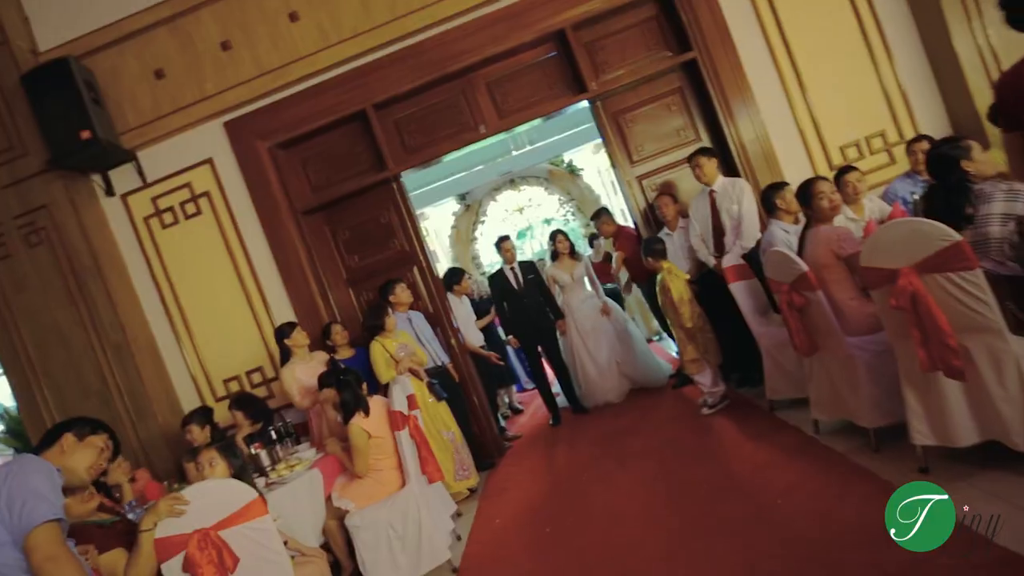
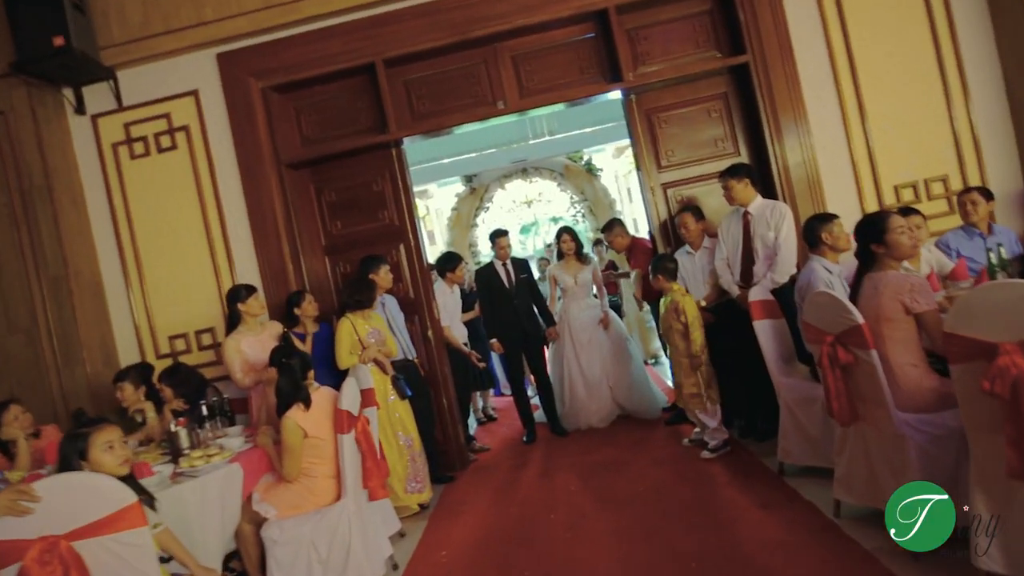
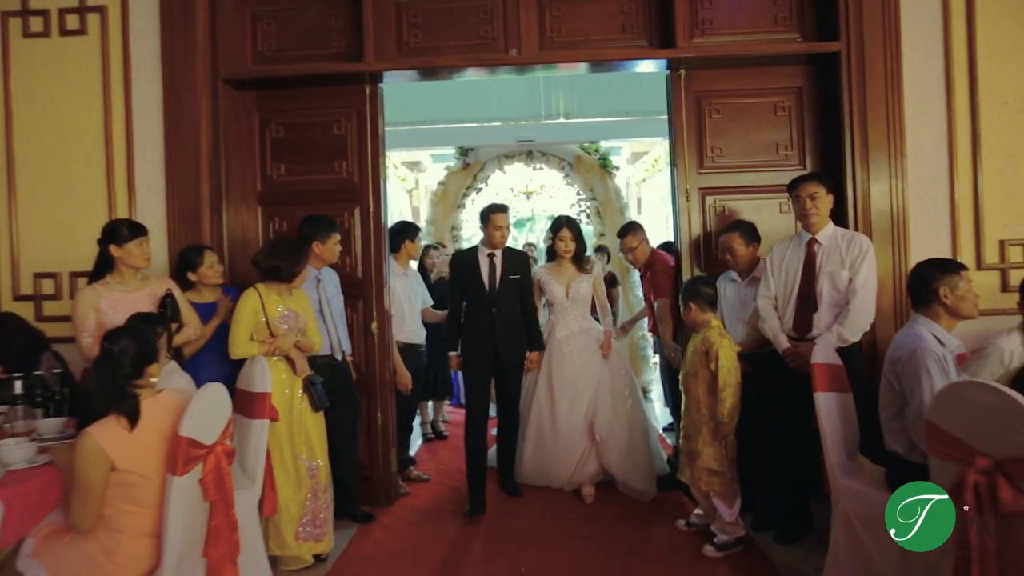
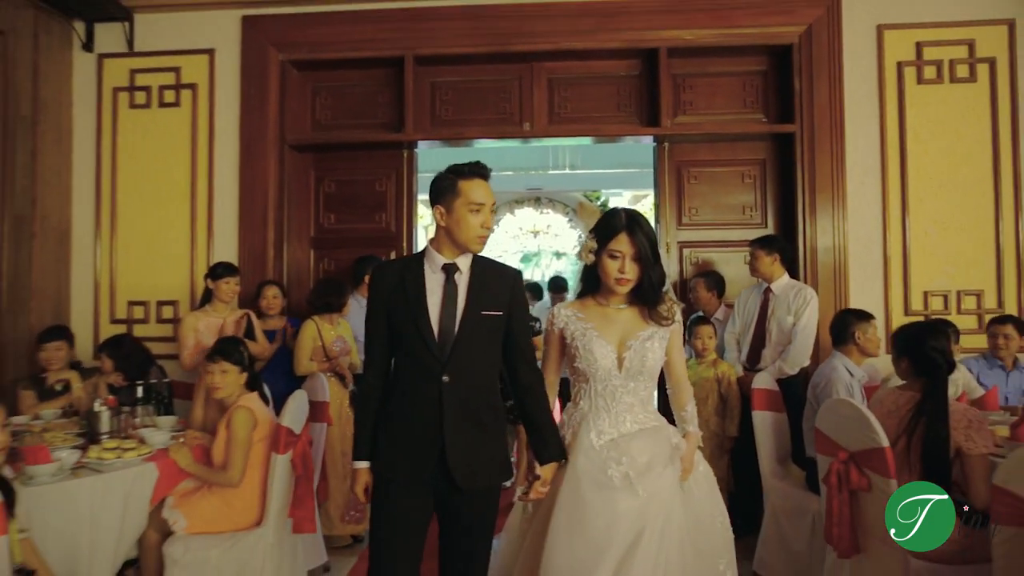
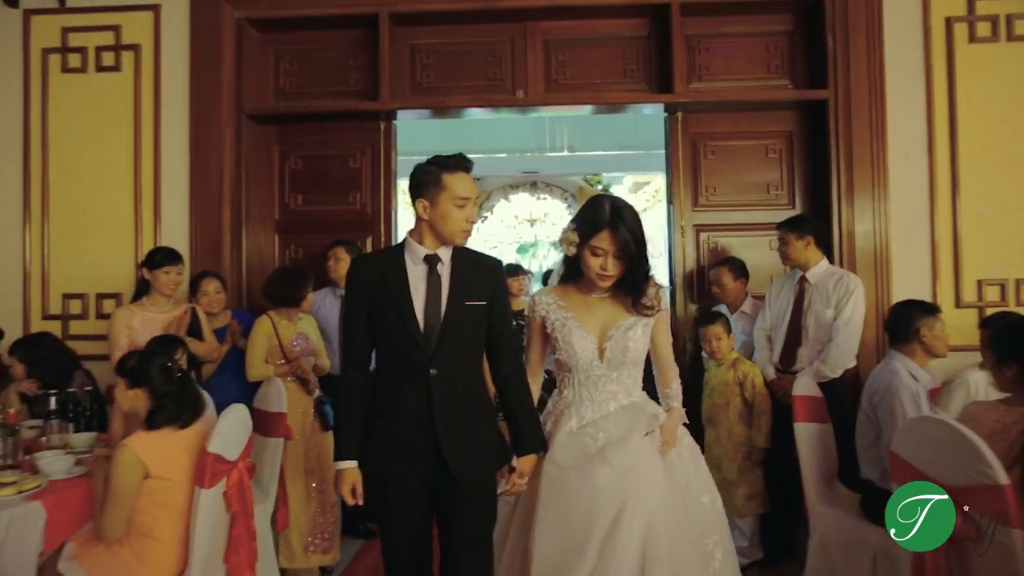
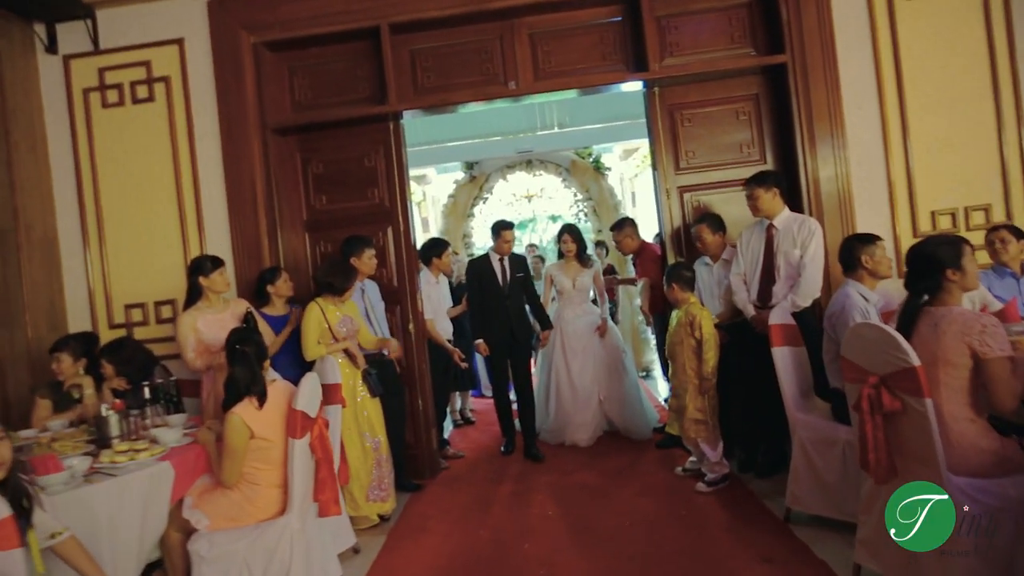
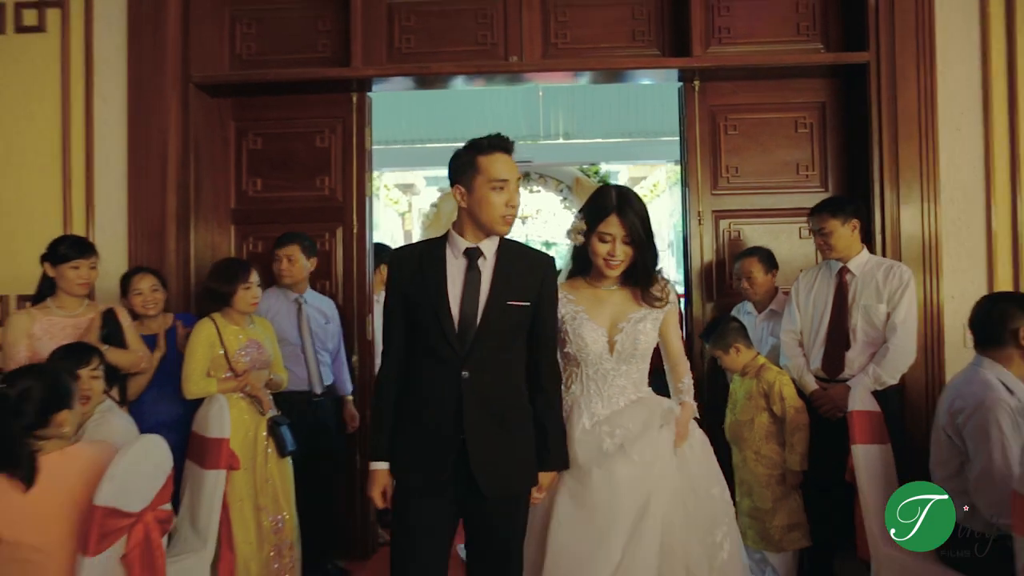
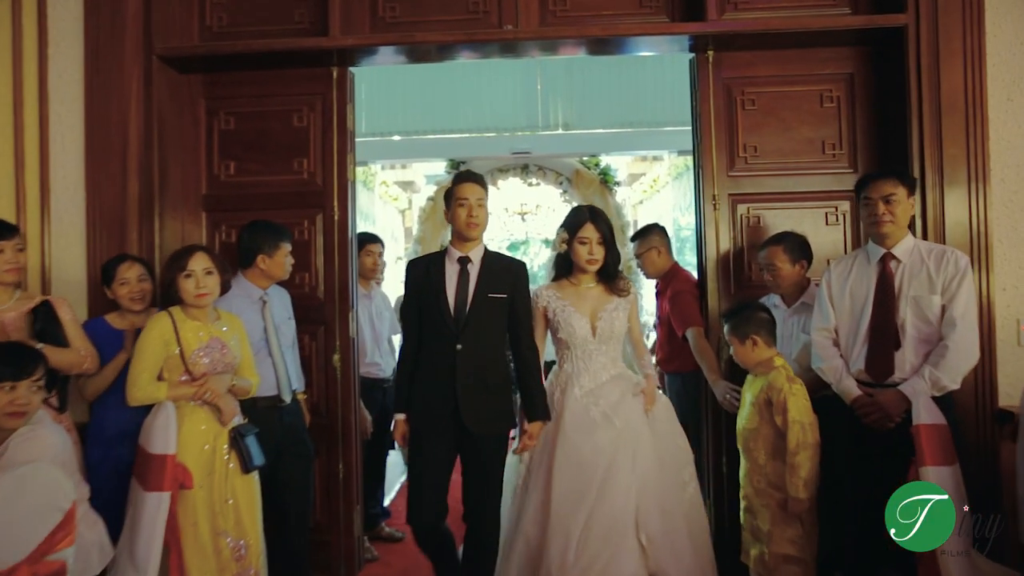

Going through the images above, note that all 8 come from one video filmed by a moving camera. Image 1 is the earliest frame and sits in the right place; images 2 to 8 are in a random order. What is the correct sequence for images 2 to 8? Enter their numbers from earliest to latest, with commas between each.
2, 6, 3, 8, 7, 5, 4
